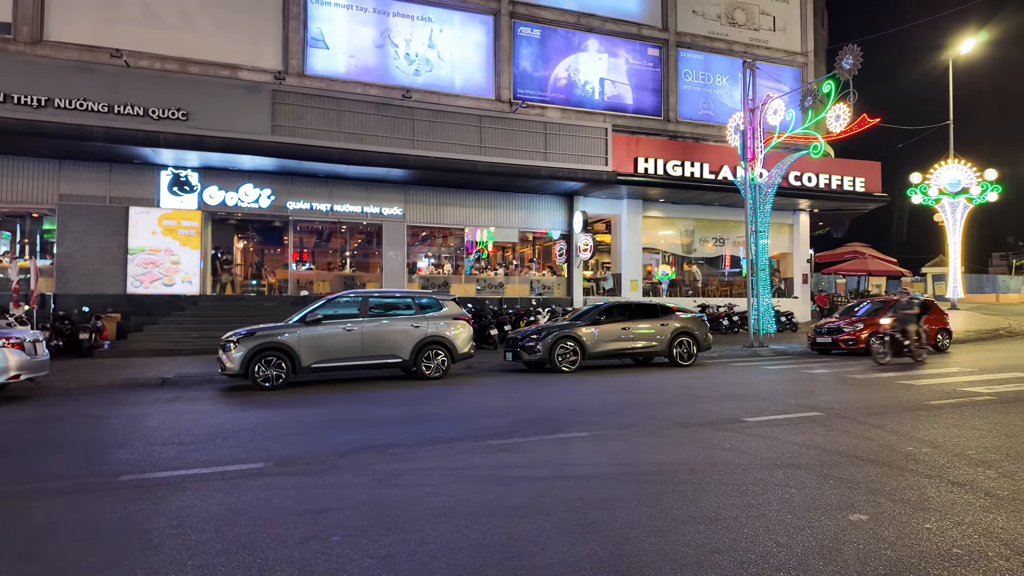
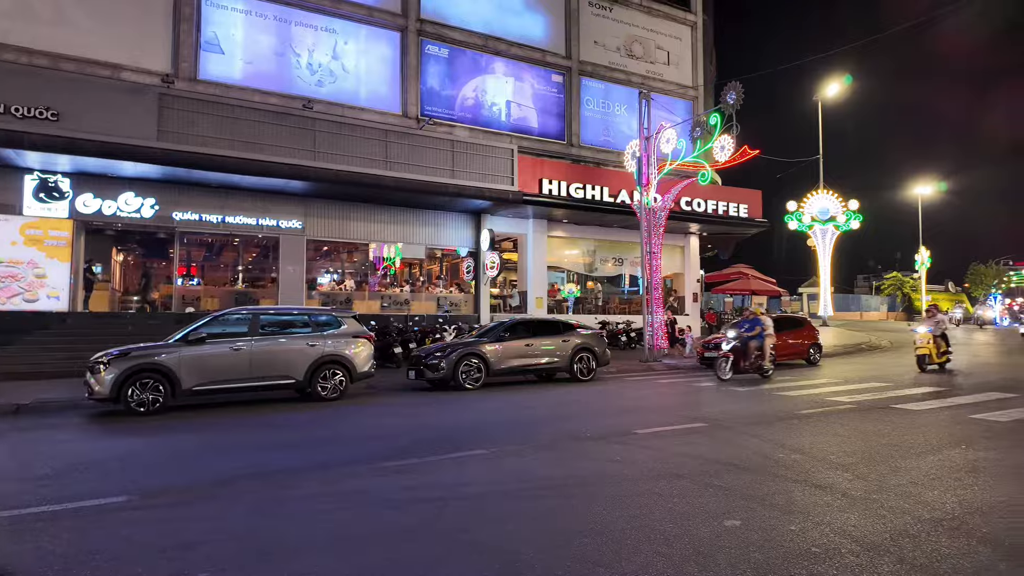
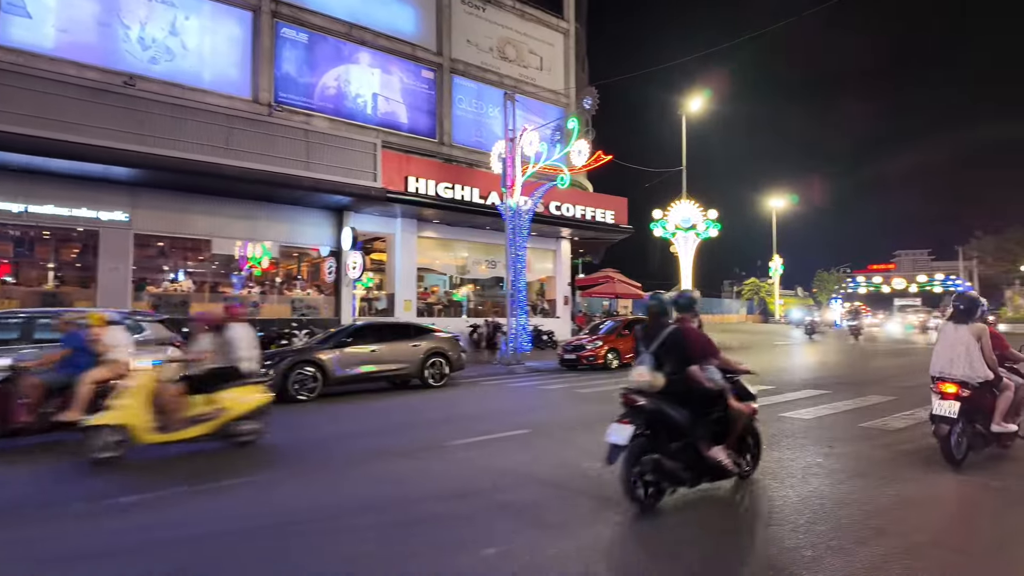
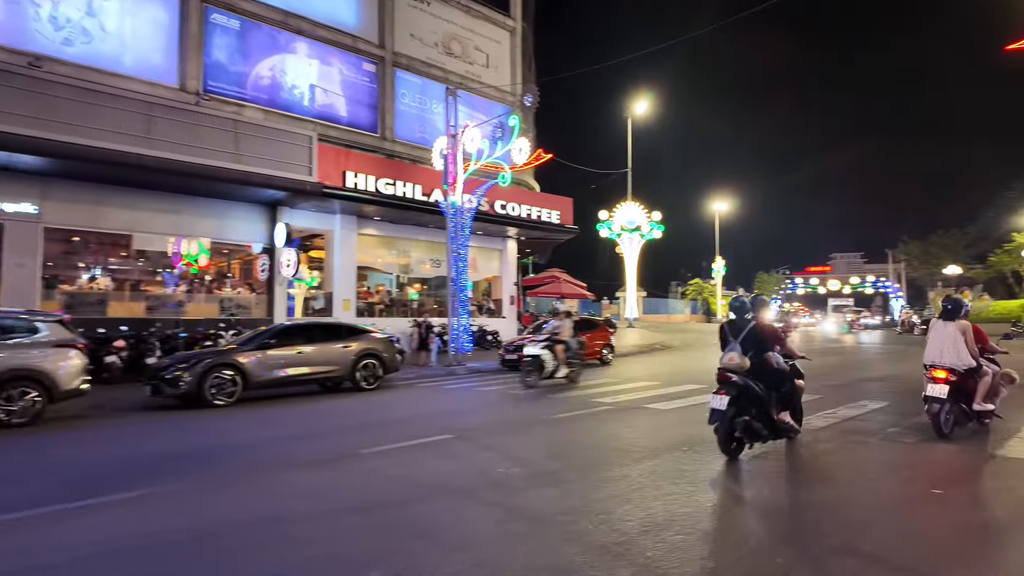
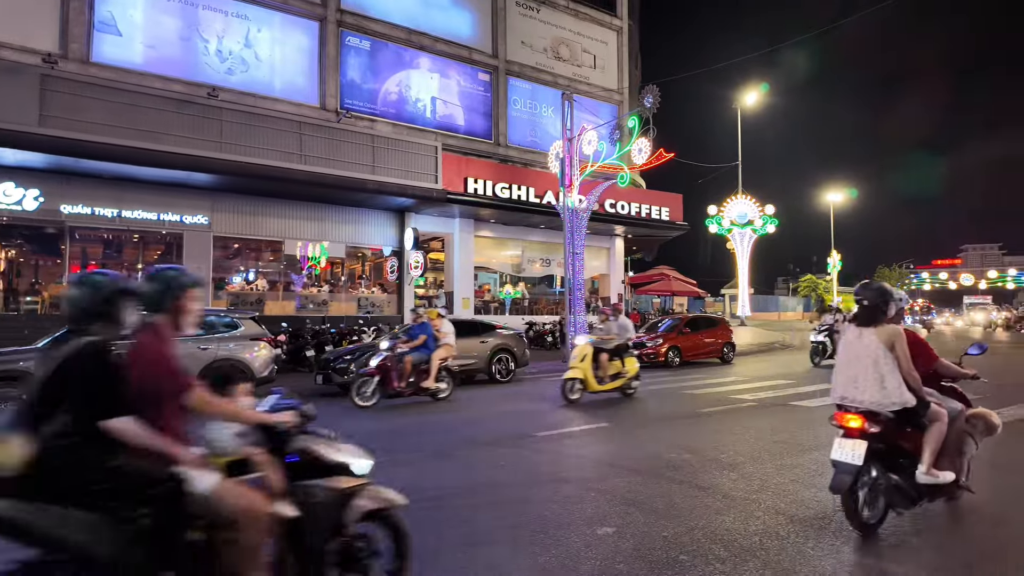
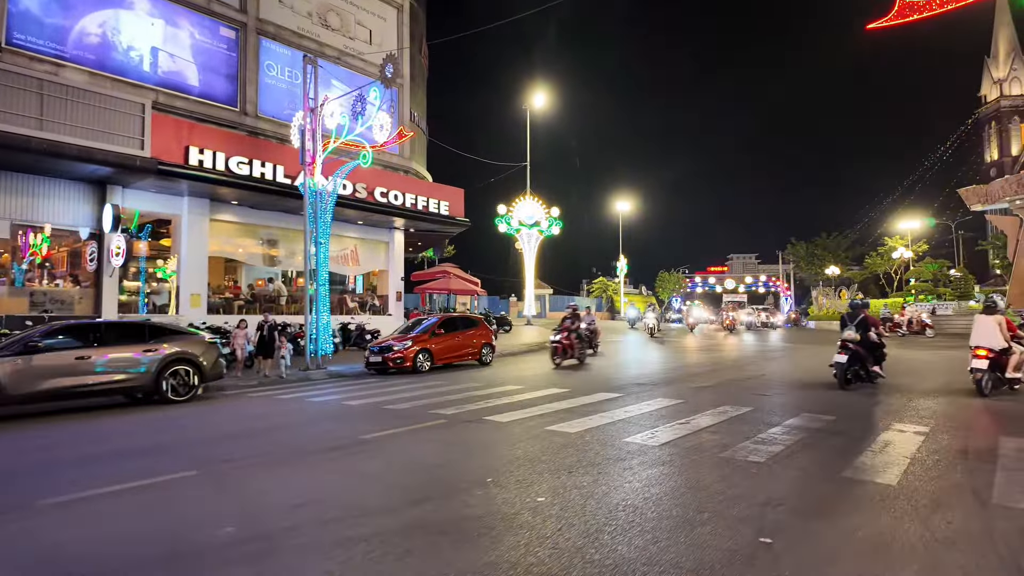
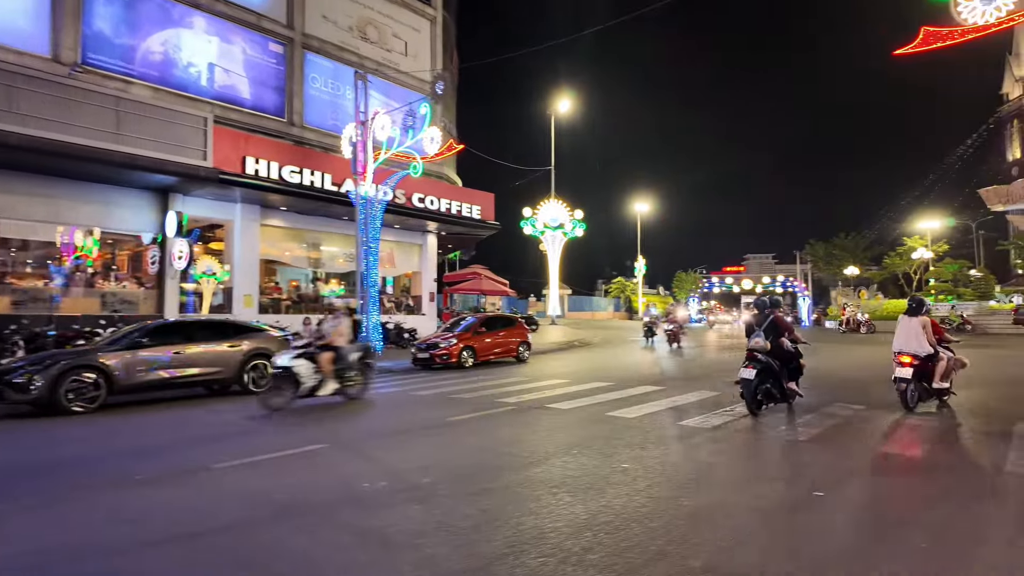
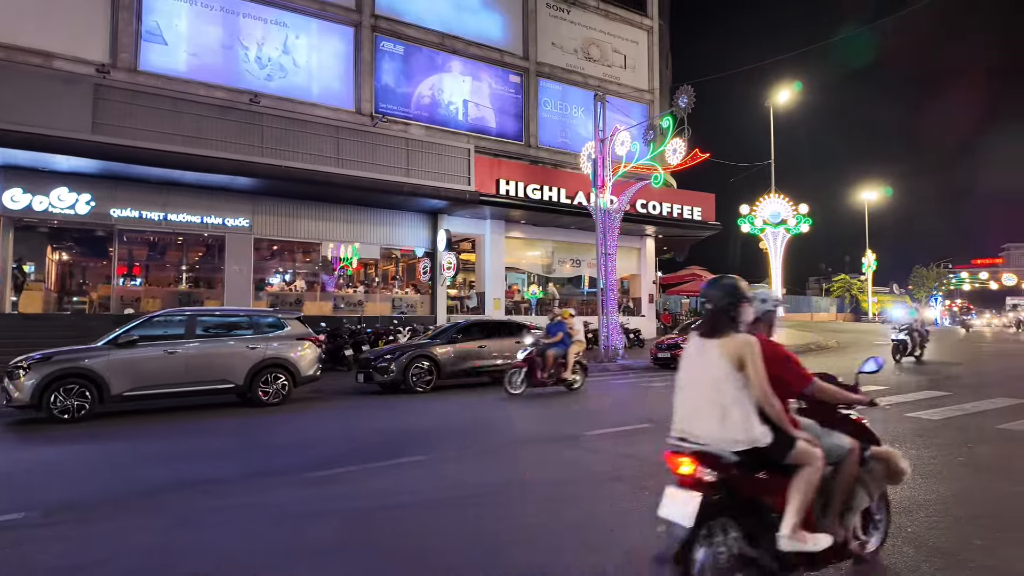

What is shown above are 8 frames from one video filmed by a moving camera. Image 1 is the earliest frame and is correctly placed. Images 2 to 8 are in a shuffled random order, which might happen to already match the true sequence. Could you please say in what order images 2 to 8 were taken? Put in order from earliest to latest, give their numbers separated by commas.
2, 8, 5, 3, 4, 7, 6
